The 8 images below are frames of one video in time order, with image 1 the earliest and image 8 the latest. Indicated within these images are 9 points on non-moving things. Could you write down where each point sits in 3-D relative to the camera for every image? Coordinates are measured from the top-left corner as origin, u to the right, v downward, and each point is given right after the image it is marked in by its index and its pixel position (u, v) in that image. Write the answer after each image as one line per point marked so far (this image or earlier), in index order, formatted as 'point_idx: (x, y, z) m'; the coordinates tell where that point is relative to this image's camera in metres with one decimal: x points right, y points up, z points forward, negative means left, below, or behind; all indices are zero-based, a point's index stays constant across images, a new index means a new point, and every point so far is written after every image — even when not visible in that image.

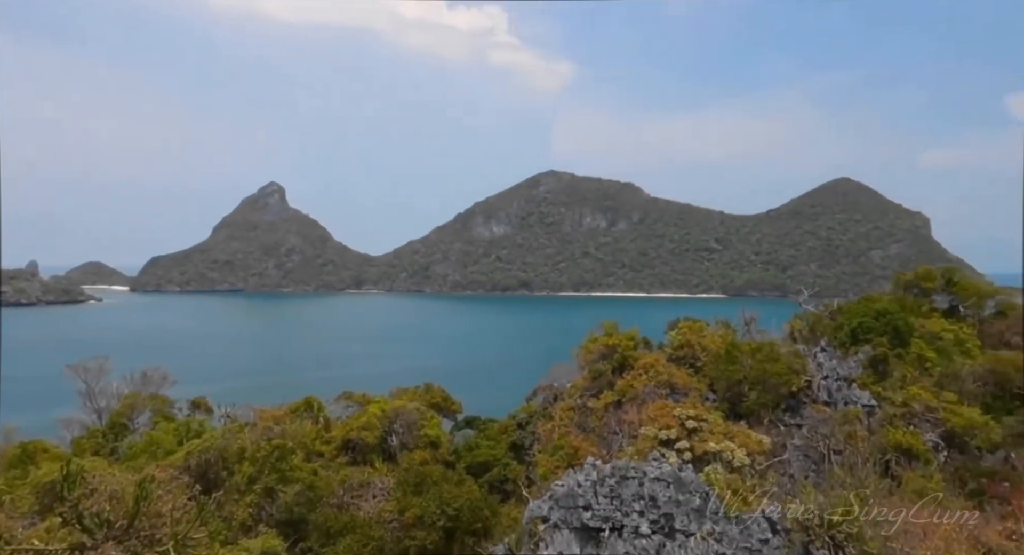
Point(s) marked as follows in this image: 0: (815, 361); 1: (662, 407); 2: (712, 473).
0: (+6.1, -1.8, +13.6) m
1: (+2.8, -2.5, +12.4) m
2: (+3.5, -3.3, +10.8) m
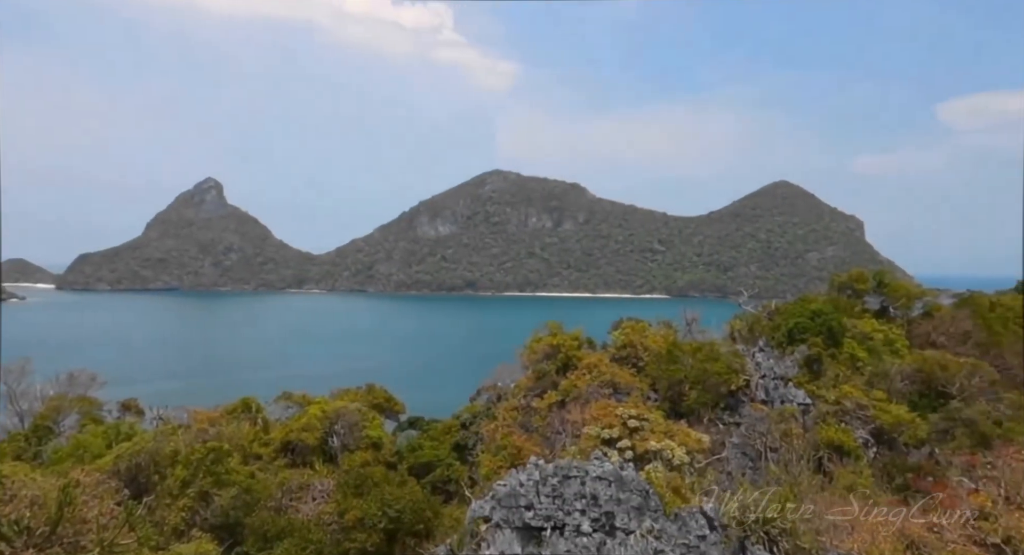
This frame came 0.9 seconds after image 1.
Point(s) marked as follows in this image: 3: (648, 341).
0: (+5.0, -1.8, +13.9) m
1: (+1.8, -2.5, +12.6) m
2: (+2.5, -3.3, +11.0) m
3: (+2.8, -1.4, +14.4) m
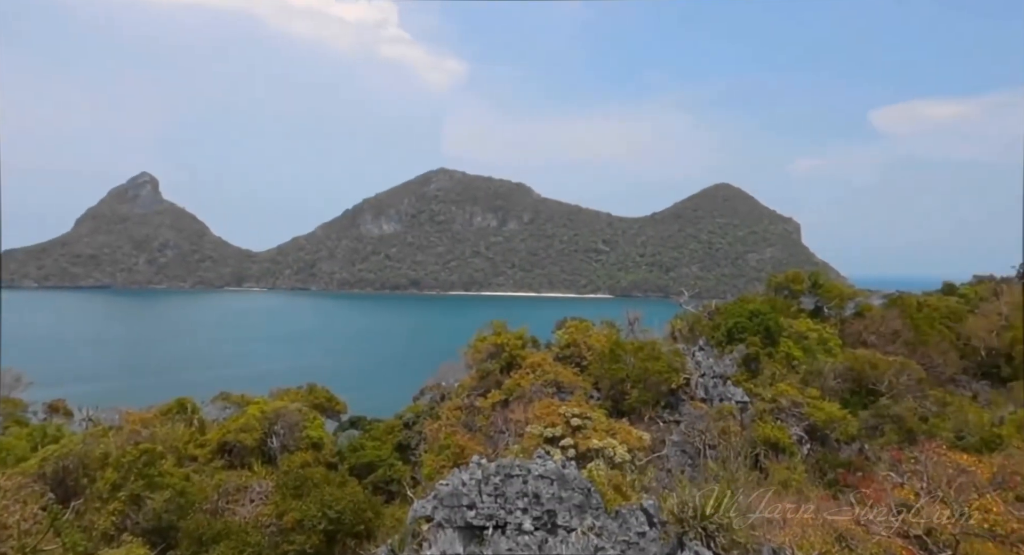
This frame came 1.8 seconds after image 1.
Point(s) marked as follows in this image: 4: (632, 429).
0: (+3.8, -1.8, +14.1) m
1: (+0.7, -2.5, +12.6) m
2: (+1.5, -3.3, +11.1) m
3: (+1.6, -1.4, +14.5) m
4: (+2.3, -2.9, +12.3) m
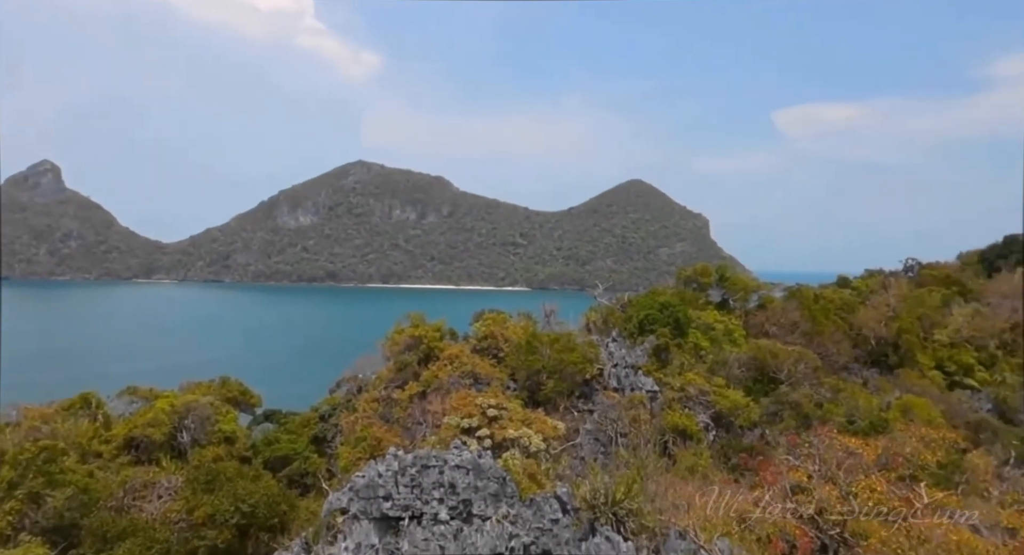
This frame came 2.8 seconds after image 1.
0: (+2.1, -1.6, +14.5) m
1: (-0.9, -2.3, +12.8) m
2: (0.0, -3.2, +11.3) m
3: (-0.1, -1.2, +14.7) m
4: (+0.7, -2.7, +12.5) m
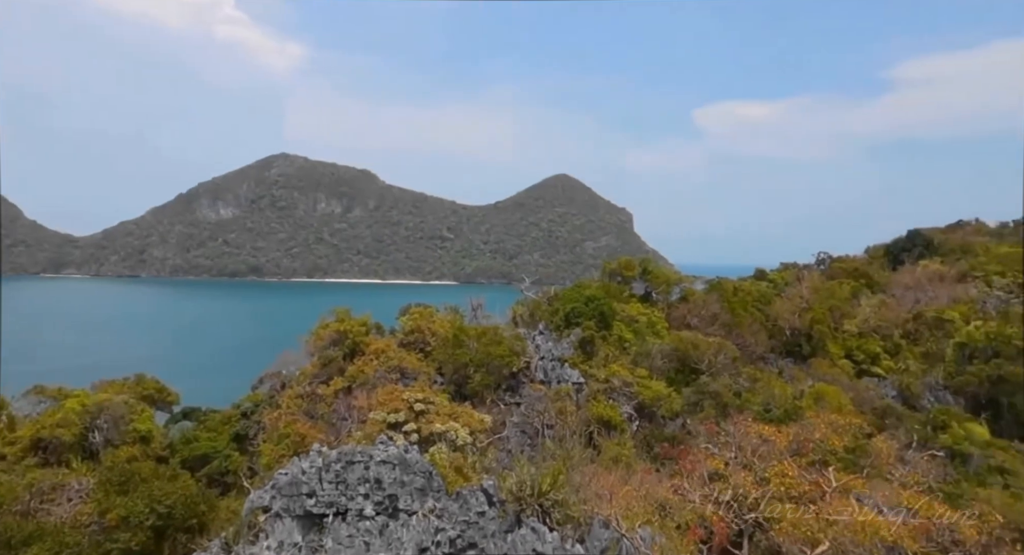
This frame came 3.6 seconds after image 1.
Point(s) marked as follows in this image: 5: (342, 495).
0: (+0.5, -1.5, +14.6) m
1: (-2.4, -2.2, +12.7) m
2: (-1.3, -3.1, +11.3) m
3: (-1.7, -1.1, +14.7) m
4: (-0.7, -2.6, +12.6) m
5: (-2.8, -3.6, +10.7) m
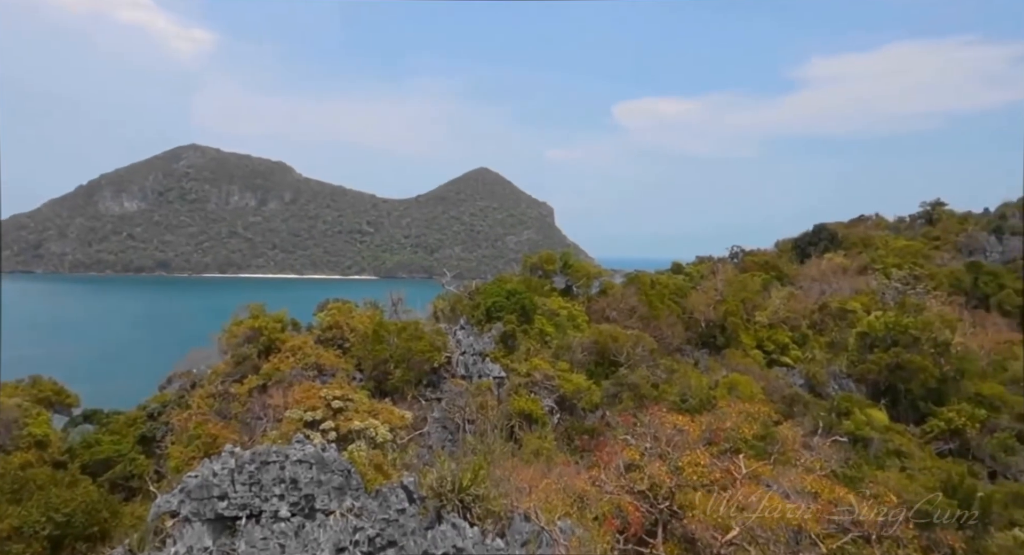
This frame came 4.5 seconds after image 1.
0: (-1.2, -1.4, +14.5) m
1: (-3.9, -2.1, +12.4) m
2: (-2.7, -3.0, +11.1) m
3: (-3.4, -1.0, +14.4) m
4: (-2.3, -2.5, +12.4) m
5: (-4.1, -3.5, +10.4) m
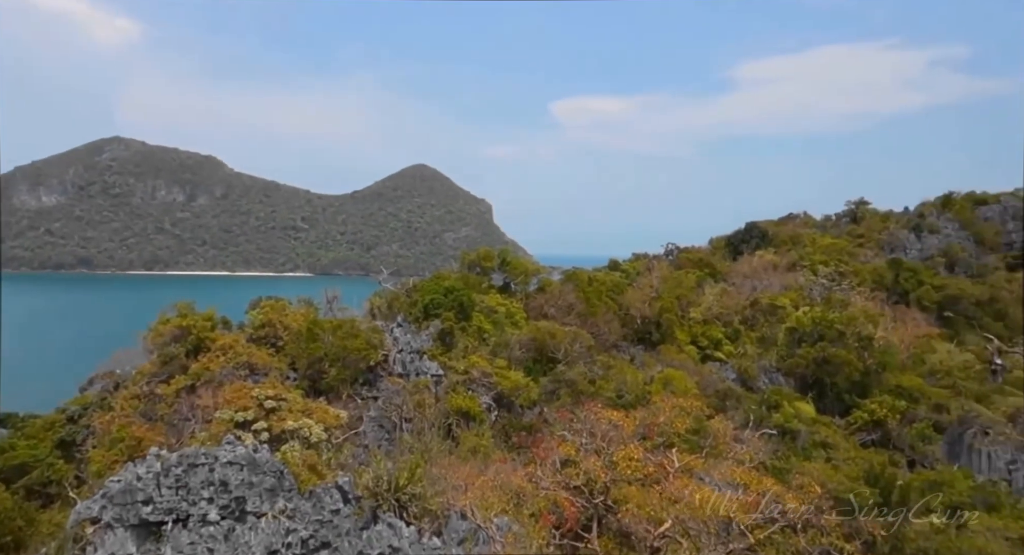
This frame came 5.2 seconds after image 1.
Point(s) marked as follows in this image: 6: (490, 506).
0: (-2.5, -1.3, +14.4) m
1: (-5.1, -2.1, +12.1) m
2: (-3.9, -2.9, +10.8) m
3: (-4.7, -0.9, +14.2) m
4: (-3.4, -2.5, +12.2) m
5: (-5.2, -3.5, +10.1) m
6: (-0.4, -3.5, +10.0) m
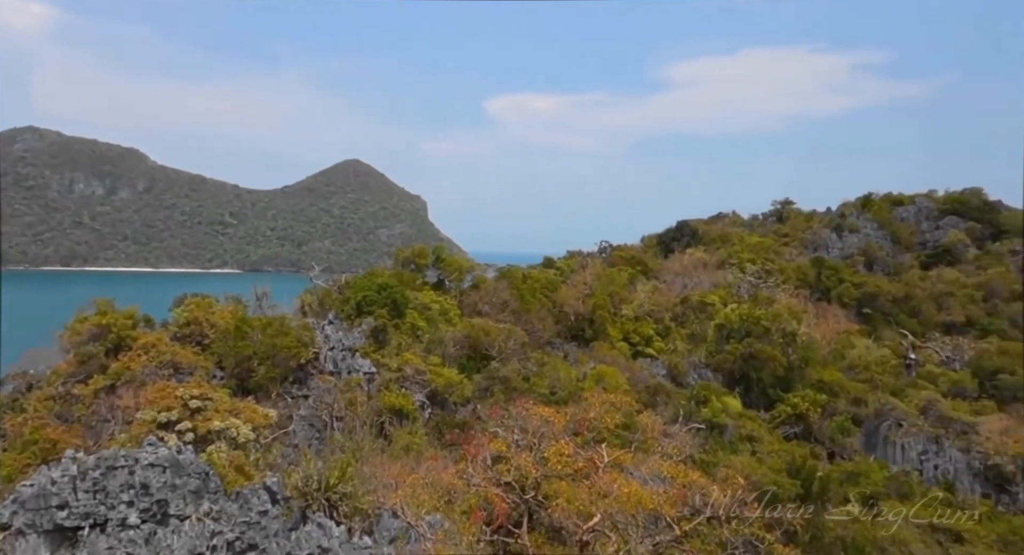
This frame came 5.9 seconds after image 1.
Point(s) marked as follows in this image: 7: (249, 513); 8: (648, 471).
0: (-3.9, -1.2, +14.2) m
1: (-6.3, -2.0, +11.8) m
2: (-5.0, -2.9, +10.6) m
3: (-6.1, -0.9, +13.8) m
4: (-4.7, -2.4, +12.0) m
5: (-6.3, -3.4, +9.8) m
6: (-1.6, -3.5, +10.0) m
7: (-3.9, -3.4, +9.3) m
8: (+2.5, -3.5, +11.7) m
